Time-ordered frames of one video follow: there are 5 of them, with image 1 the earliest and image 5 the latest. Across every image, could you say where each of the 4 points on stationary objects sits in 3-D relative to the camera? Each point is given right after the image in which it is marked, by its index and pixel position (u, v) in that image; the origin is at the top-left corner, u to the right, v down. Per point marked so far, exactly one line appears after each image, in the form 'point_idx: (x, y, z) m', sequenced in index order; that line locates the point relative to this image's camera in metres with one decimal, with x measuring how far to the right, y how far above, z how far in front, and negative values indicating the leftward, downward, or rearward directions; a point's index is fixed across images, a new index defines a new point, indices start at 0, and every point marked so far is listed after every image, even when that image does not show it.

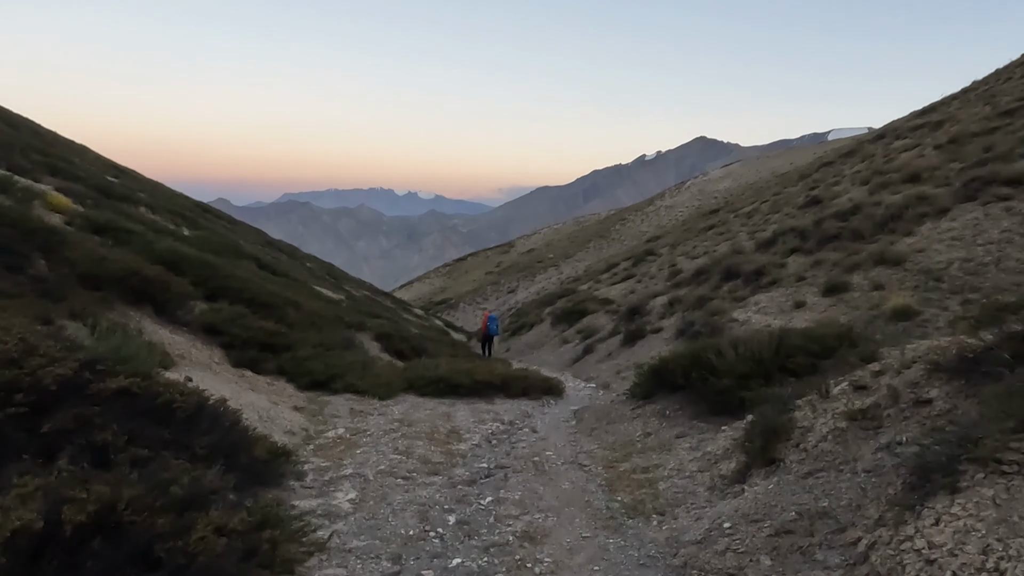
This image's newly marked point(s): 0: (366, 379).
0: (-3.8, -2.4, +19.0) m
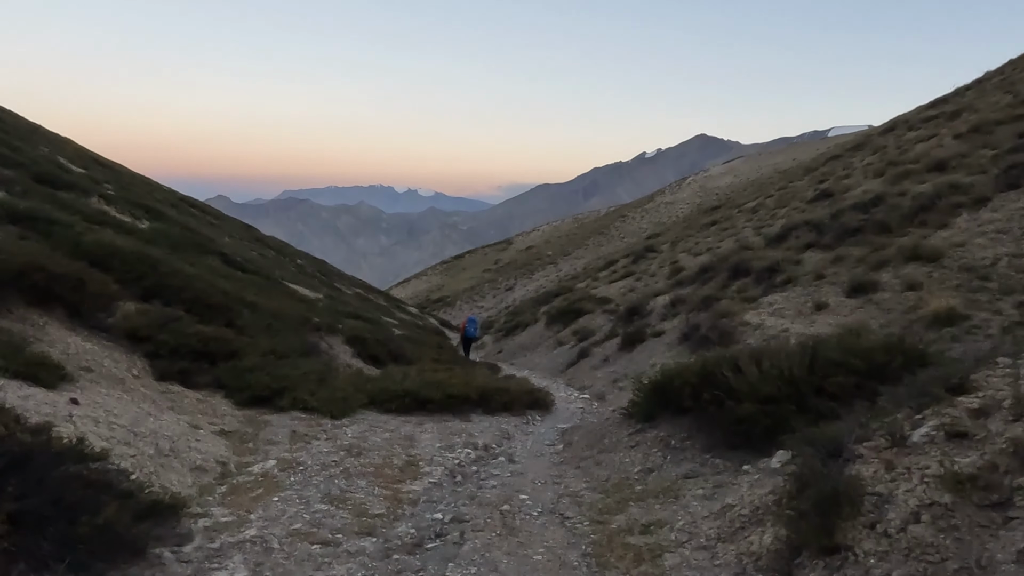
0: (-4.3, -2.3, +16.3) m
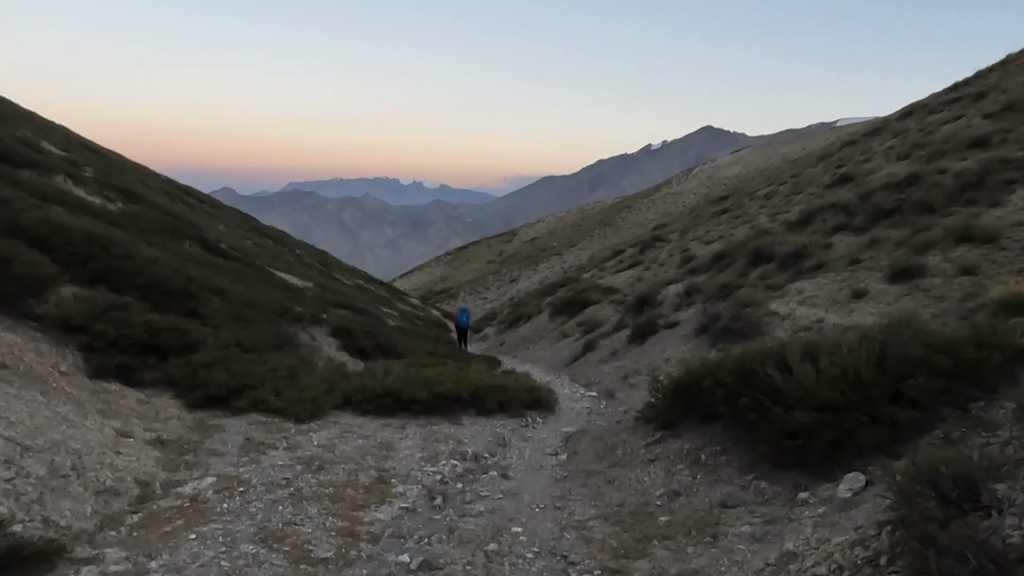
0: (-4.3, -2.0, +14.2) m
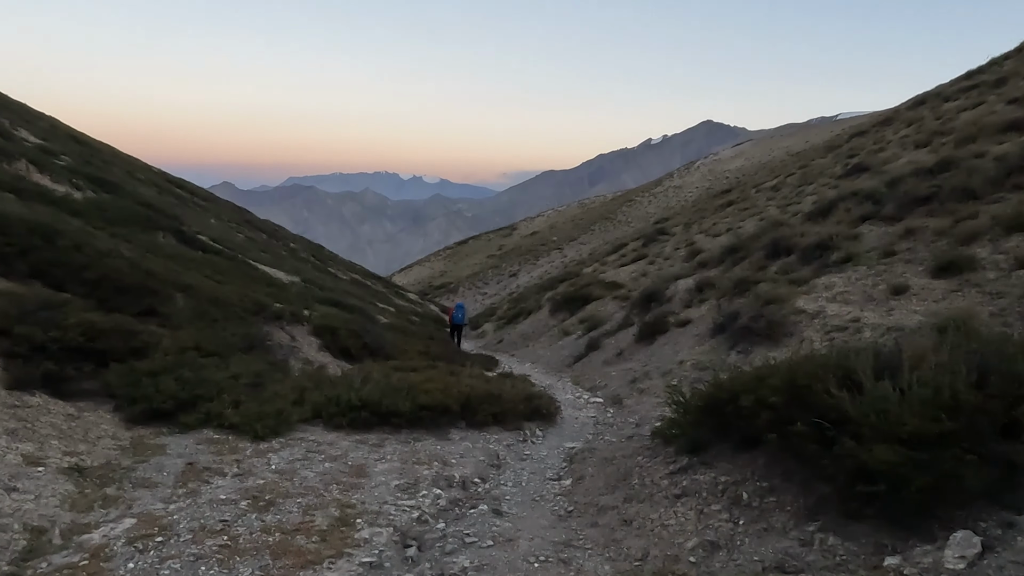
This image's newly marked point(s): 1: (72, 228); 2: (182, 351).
0: (-4.4, -1.9, +12.3) m
1: (-10.5, +1.4, +17.4) m
2: (-6.2, -1.2, +13.6) m
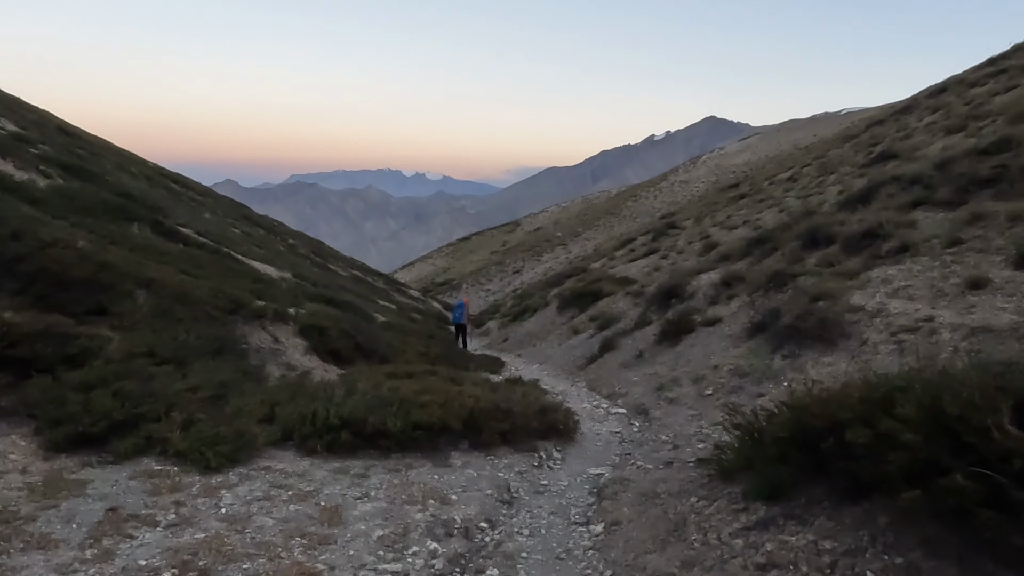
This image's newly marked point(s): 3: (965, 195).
0: (-4.2, -1.9, +10.1) m
1: (-10.3, +1.5, +15.2) m
2: (-6.0, -1.1, +11.4) m
3: (+11.0, +2.3, +17.7) m
